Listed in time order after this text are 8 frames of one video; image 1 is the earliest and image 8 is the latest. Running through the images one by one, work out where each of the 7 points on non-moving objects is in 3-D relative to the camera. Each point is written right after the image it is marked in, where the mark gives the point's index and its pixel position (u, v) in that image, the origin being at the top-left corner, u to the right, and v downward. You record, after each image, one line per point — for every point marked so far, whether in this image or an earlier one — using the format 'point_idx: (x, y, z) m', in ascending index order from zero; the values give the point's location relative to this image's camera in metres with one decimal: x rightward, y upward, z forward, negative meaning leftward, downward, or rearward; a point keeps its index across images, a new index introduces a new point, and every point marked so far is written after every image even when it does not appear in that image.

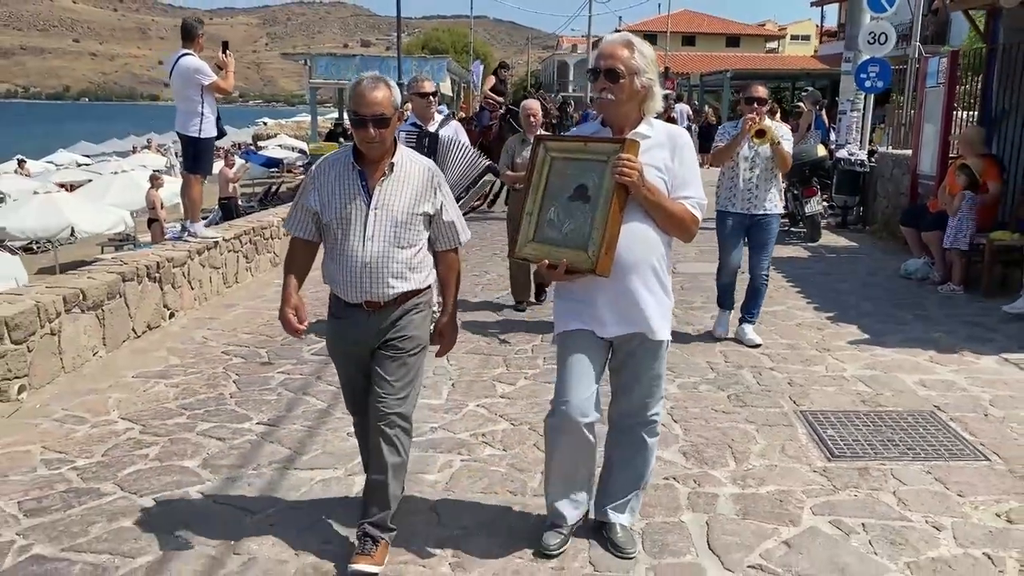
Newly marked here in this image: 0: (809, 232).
0: (+3.7, +0.7, +11.0) m
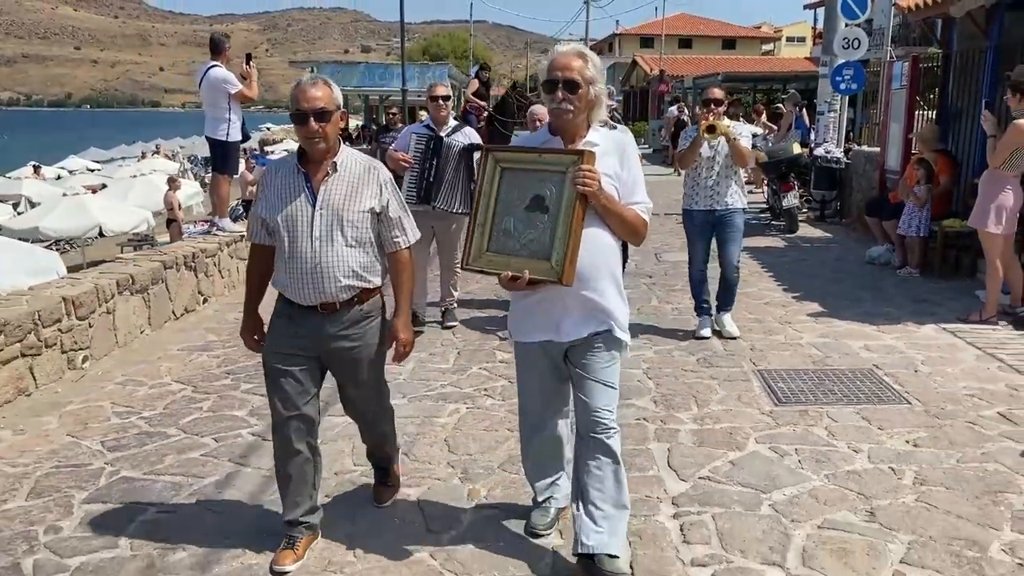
0: (+3.7, +0.9, +11.8) m
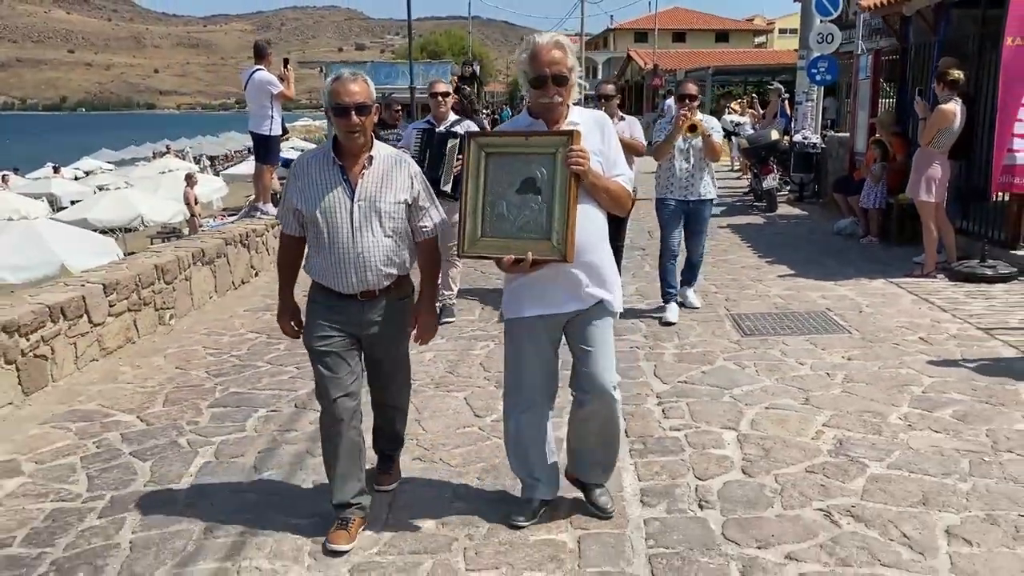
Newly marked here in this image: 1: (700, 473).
0: (+3.8, +1.2, +13.0) m
1: (+0.9, -0.9, +4.1) m
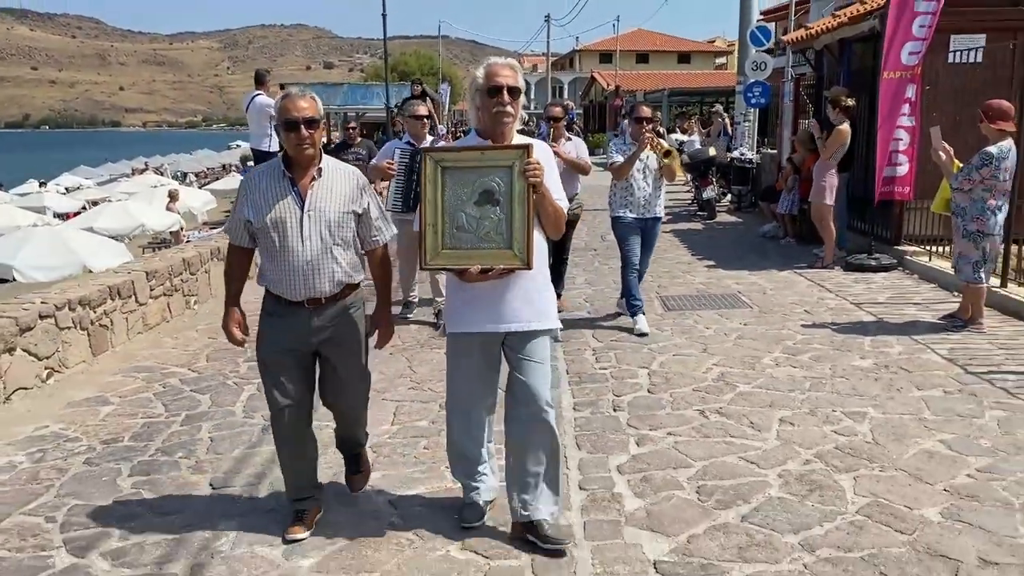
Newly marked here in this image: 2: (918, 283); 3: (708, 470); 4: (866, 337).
0: (+3.3, +1.3, +14.7) m
1: (+0.7, -0.7, +5.6) m
2: (+4.0, 0.0, +8.6) m
3: (+1.0, -0.9, +4.3) m
4: (+2.7, -0.4, +6.7) m
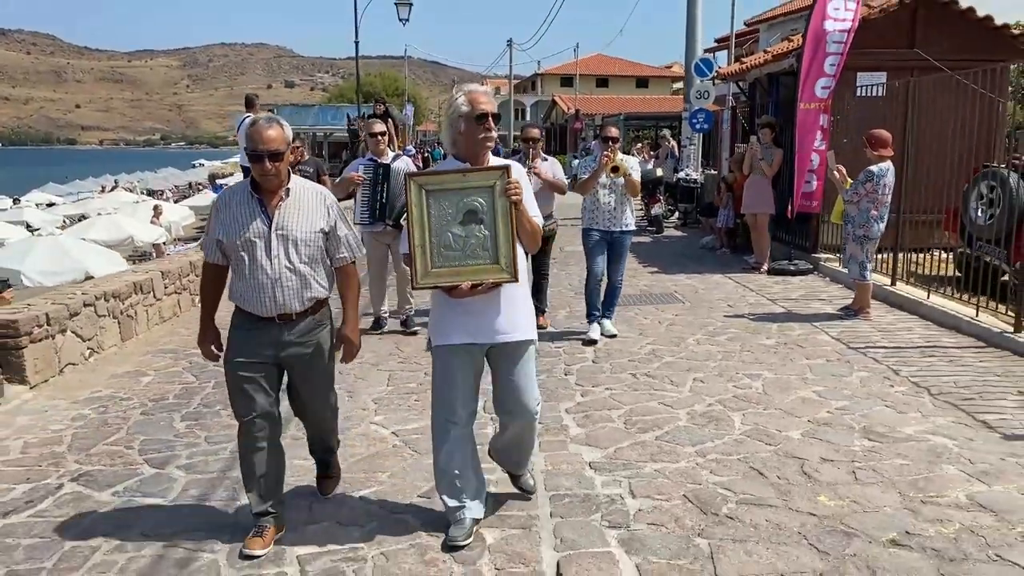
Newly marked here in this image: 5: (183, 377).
0: (+2.7, +1.1, +16.2) m
1: (+0.4, -0.6, +6.9) m
2: (+3.6, +0.1, +10.1) m
3: (+0.8, -0.8, +5.7) m
4: (+2.4, -0.3, +8.2) m
5: (-2.6, -0.7, +7.0) m
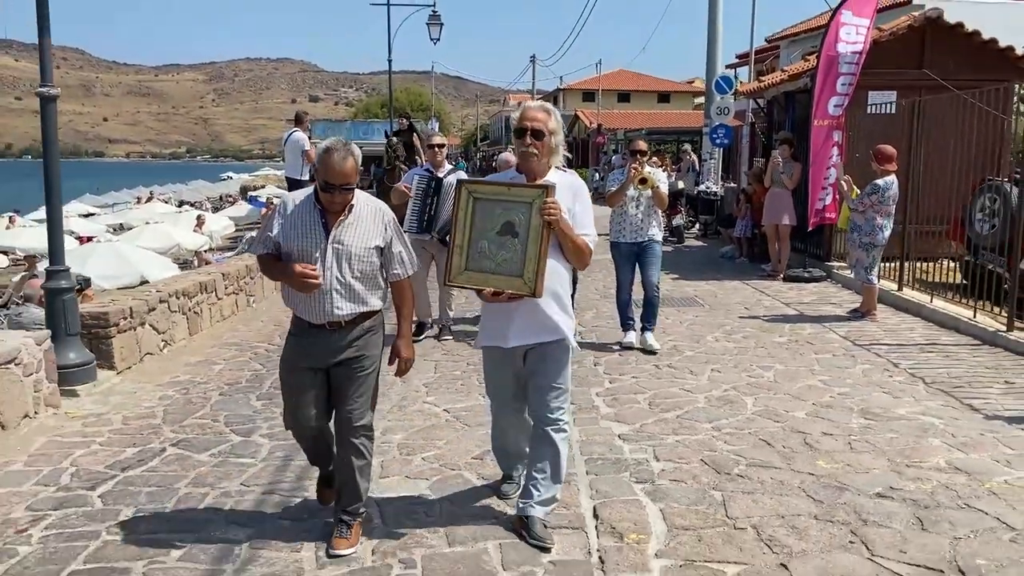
0: (+3.2, +1.0, +16.9) m
1: (+0.7, -0.6, +7.6) m
2: (+4.0, 0.0, +10.7) m
3: (+1.1, -0.8, +6.4) m
4: (+2.8, -0.4, +8.8) m
5: (-2.3, -0.7, +7.7) m
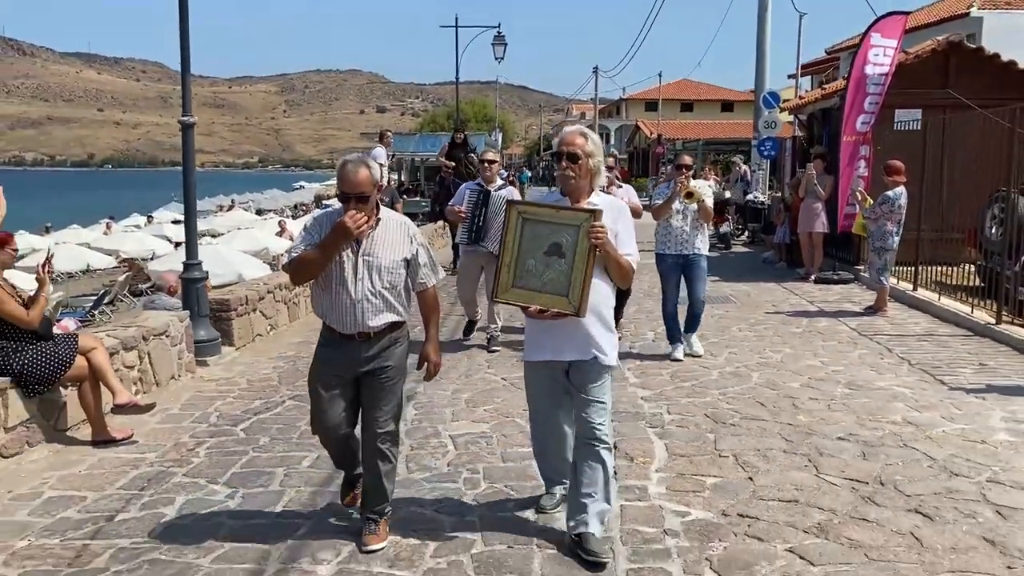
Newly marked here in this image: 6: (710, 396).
0: (+4.3, +0.9, +18.0) m
1: (+1.2, -0.5, +8.9) m
2: (+4.7, 0.0, +11.8) m
3: (+1.5, -0.7, +7.7) m
4: (+3.3, -0.3, +10.0) m
5: (-1.8, -0.6, +9.3) m
6: (+1.5, -0.8, +6.7) m
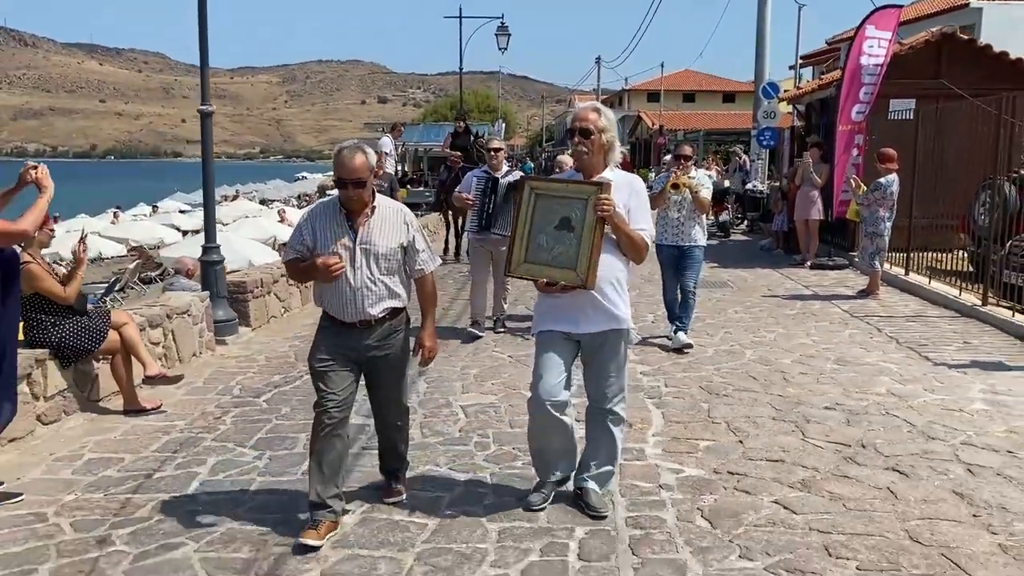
0: (+4.4, +1.2, +18.4) m
1: (+1.3, -0.4, +9.3) m
2: (+4.8, +0.2, +12.2) m
3: (+1.5, -0.5, +8.0) m
4: (+3.4, -0.1, +10.3) m
5: (-1.7, -0.4, +9.6) m
6: (+1.6, -0.7, +7.1) m
